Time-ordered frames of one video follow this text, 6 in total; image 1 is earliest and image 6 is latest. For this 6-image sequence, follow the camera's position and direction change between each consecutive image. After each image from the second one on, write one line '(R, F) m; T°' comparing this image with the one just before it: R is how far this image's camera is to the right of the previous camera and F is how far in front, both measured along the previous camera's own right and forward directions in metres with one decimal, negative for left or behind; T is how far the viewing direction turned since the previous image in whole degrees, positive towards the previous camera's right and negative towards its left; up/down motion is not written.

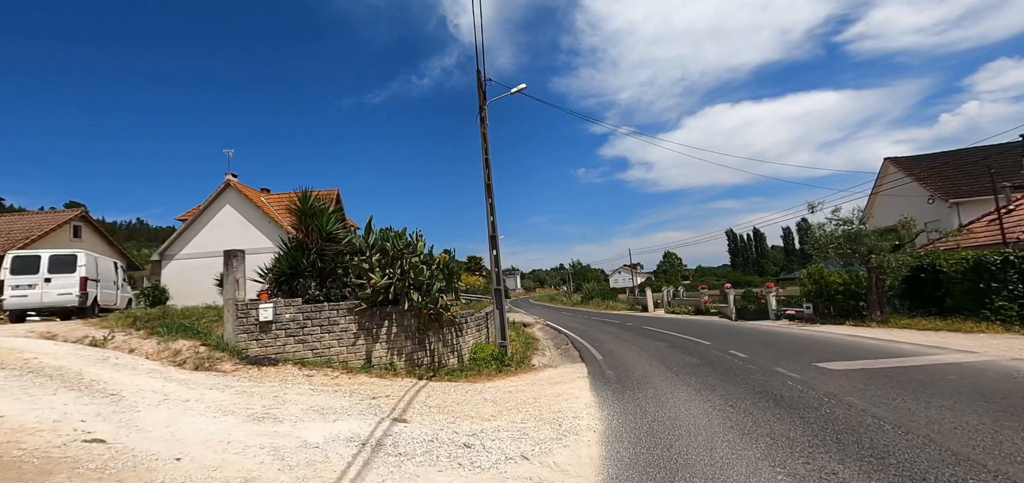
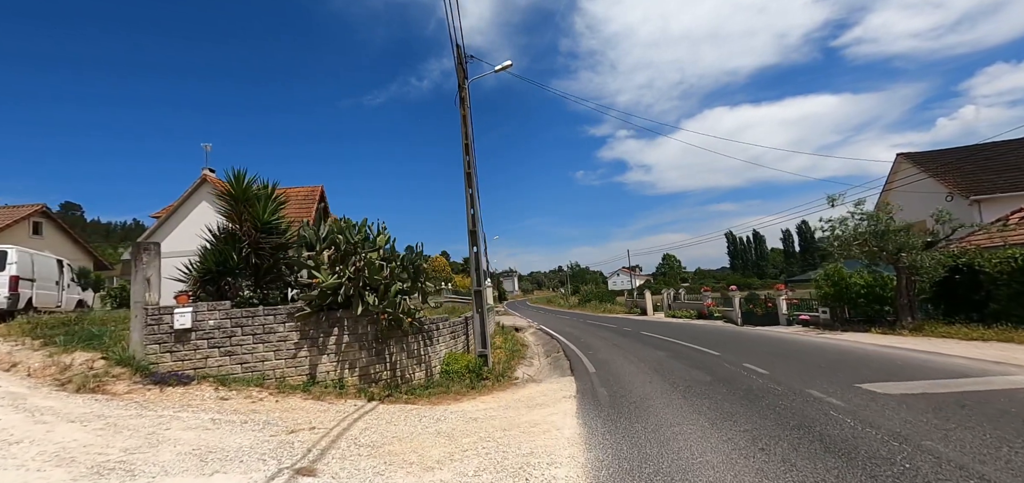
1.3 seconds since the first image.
(+0.5, +1.7) m; 0°
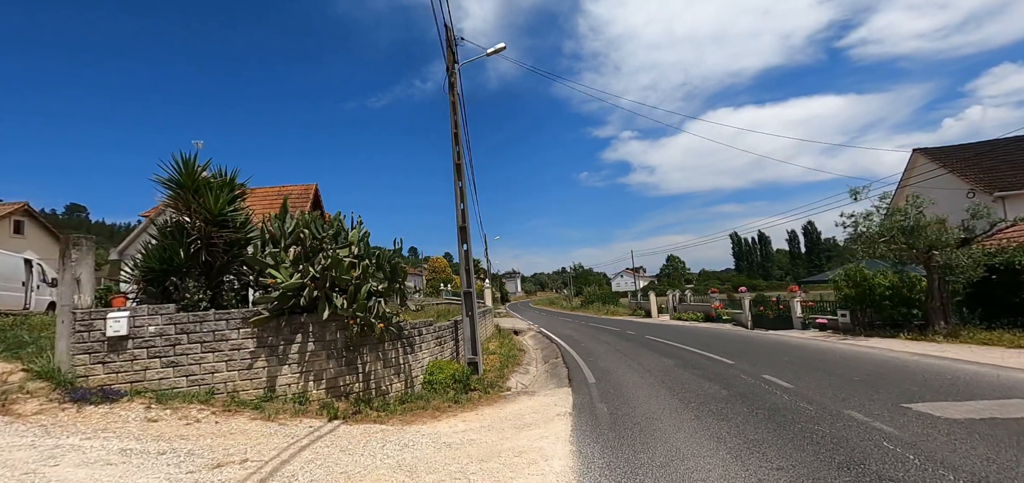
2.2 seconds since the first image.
(+0.3, +1.1) m; 0°
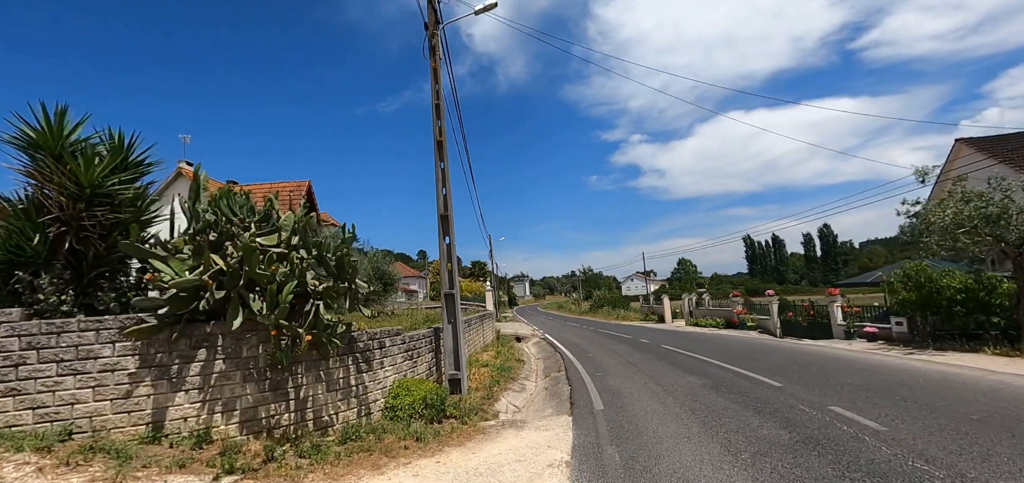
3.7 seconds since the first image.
(+0.4, +2.1) m; -1°
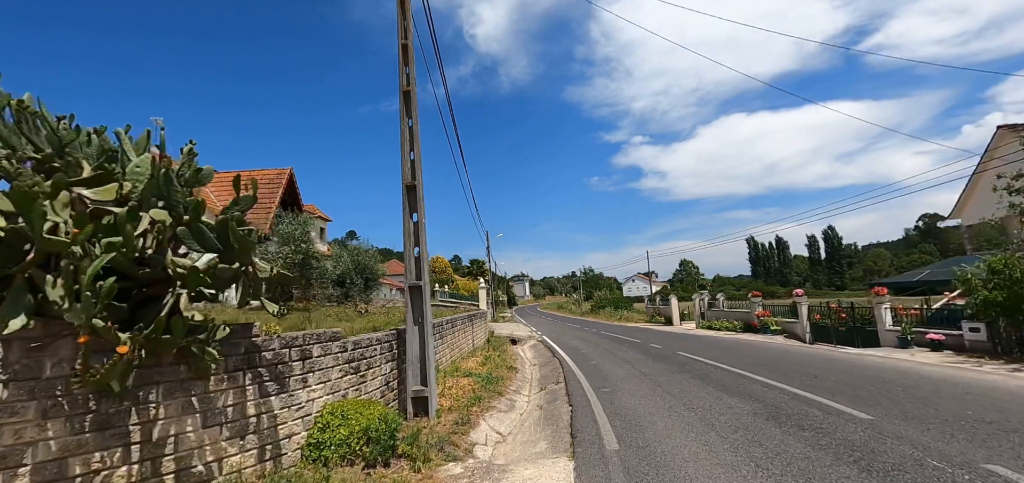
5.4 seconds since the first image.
(+0.3, +2.3) m; 0°
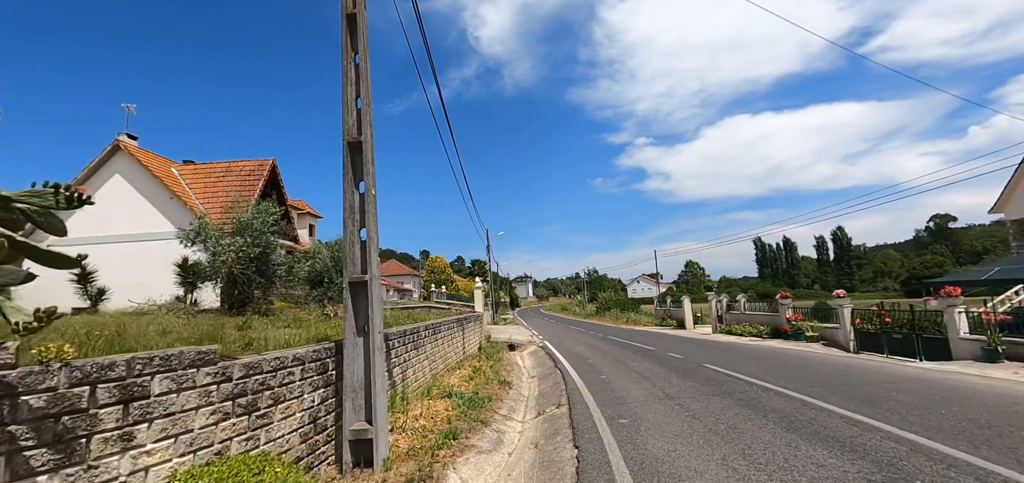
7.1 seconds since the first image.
(+0.3, +2.2) m; 0°
